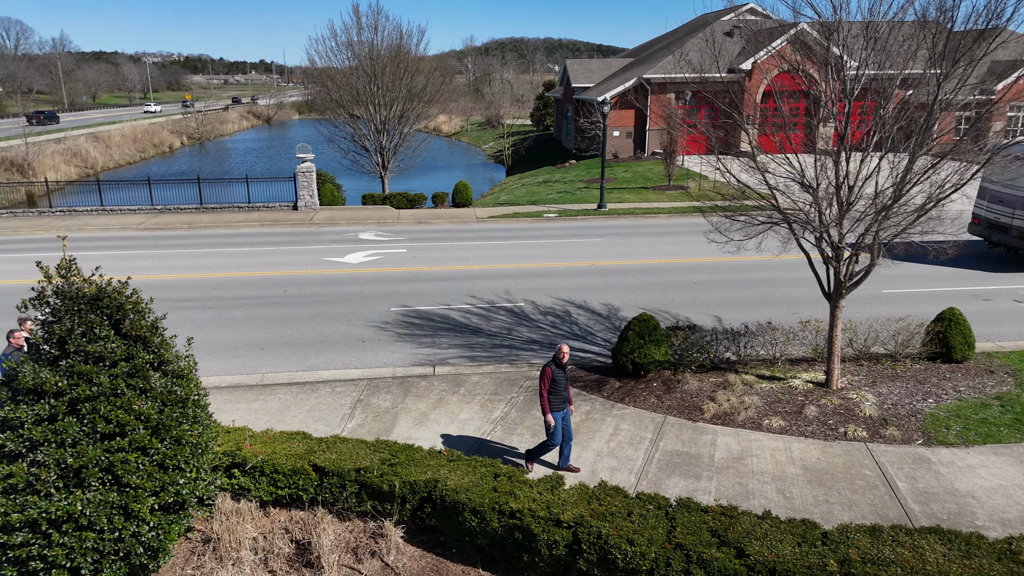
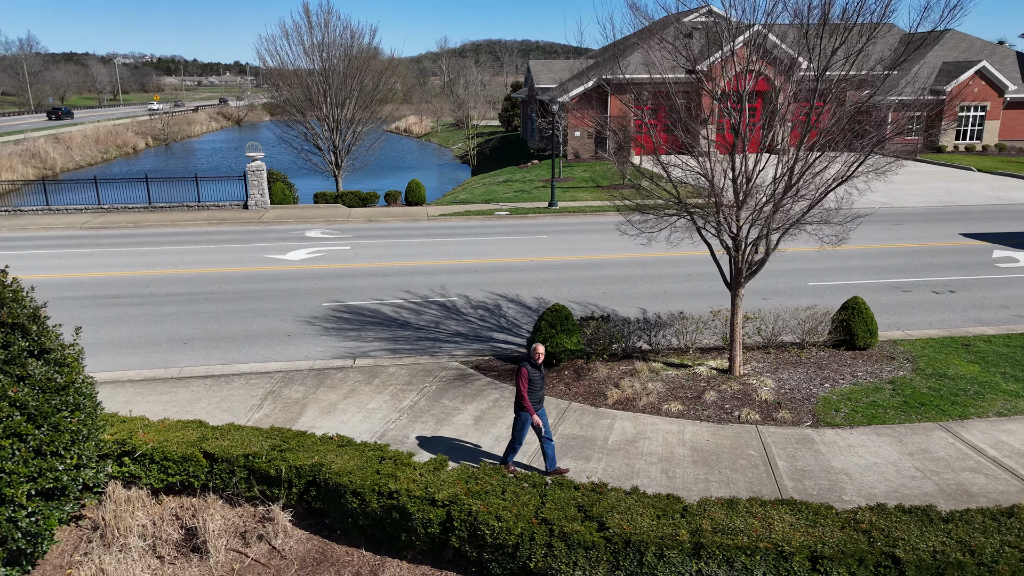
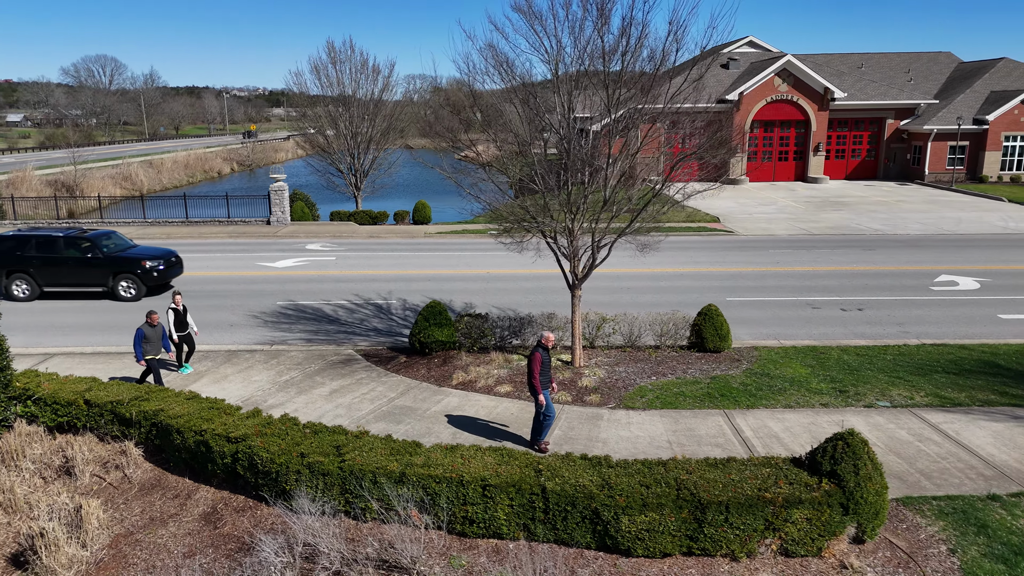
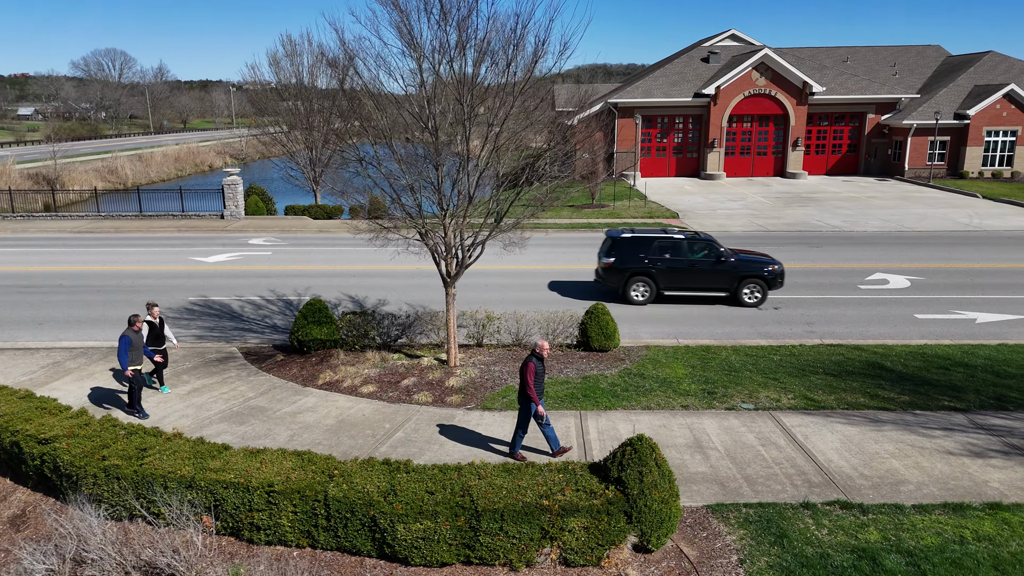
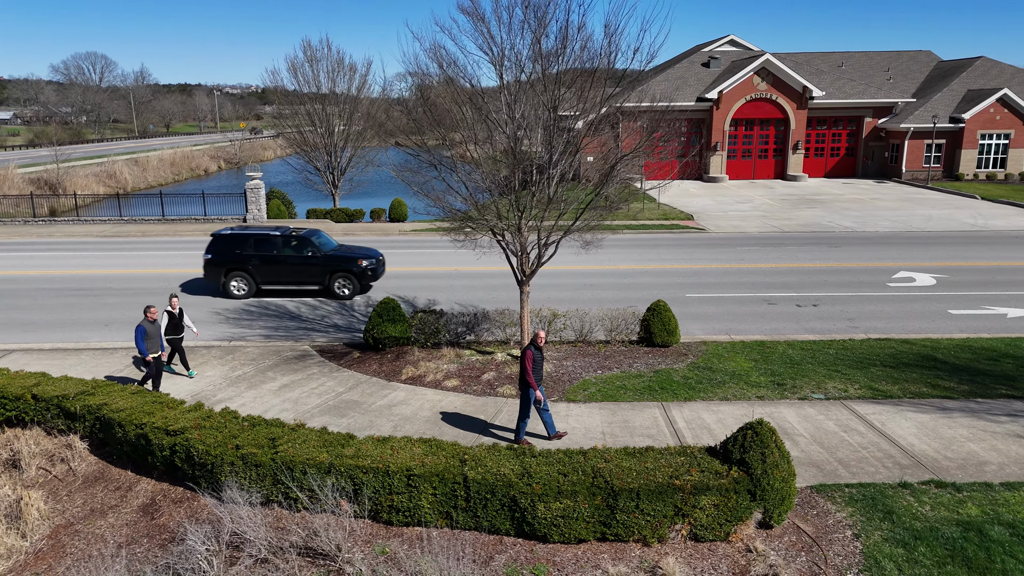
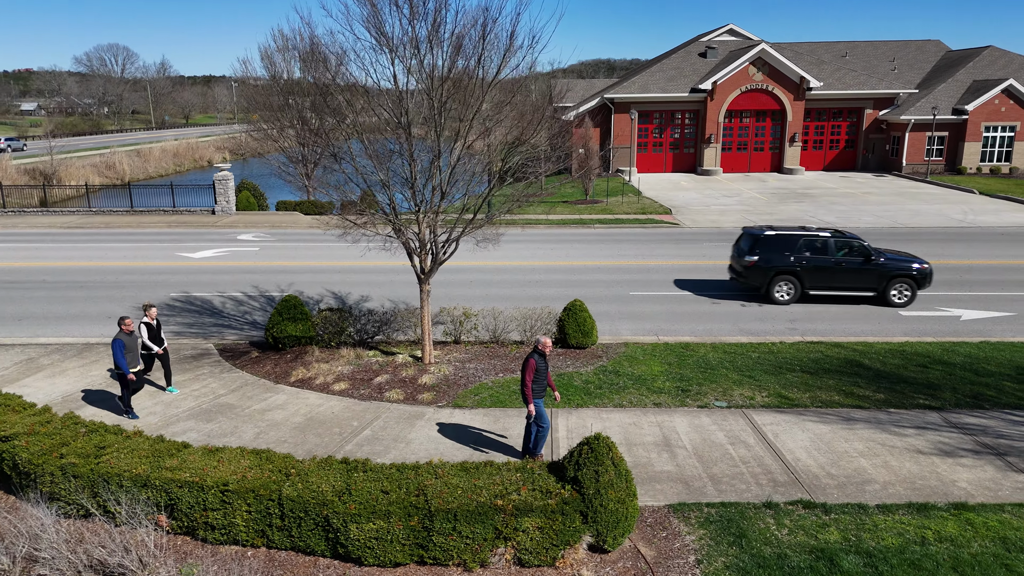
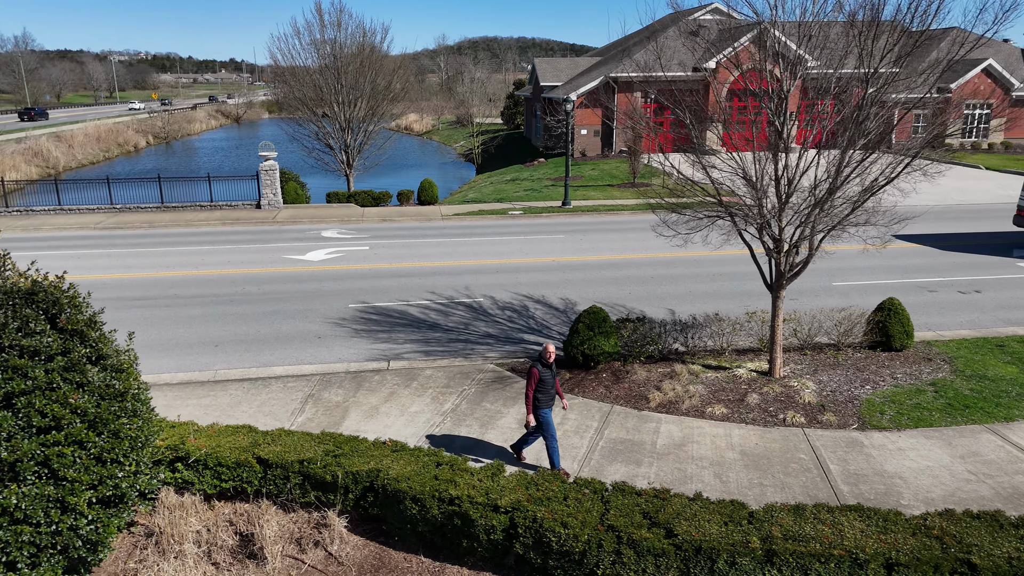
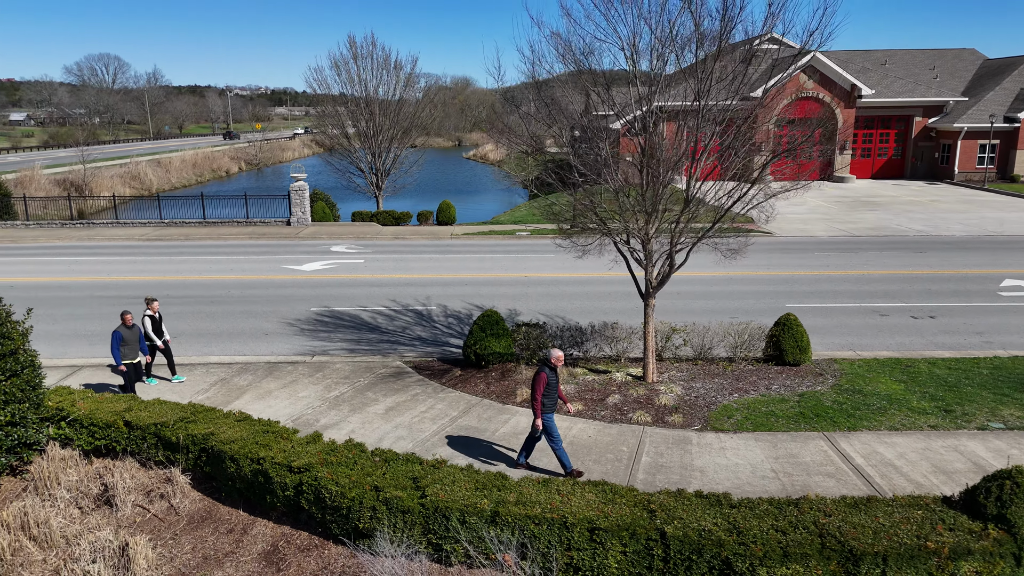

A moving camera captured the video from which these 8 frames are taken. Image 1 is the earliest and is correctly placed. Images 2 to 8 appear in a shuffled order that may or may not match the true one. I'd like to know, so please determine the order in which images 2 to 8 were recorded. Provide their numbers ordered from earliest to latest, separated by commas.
7, 2, 8, 3, 5, 4, 6
